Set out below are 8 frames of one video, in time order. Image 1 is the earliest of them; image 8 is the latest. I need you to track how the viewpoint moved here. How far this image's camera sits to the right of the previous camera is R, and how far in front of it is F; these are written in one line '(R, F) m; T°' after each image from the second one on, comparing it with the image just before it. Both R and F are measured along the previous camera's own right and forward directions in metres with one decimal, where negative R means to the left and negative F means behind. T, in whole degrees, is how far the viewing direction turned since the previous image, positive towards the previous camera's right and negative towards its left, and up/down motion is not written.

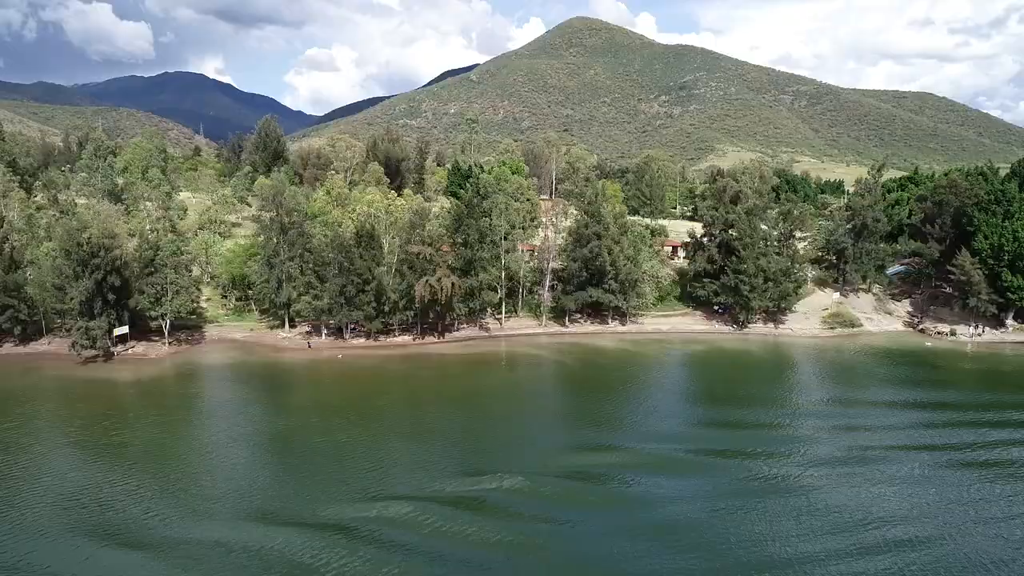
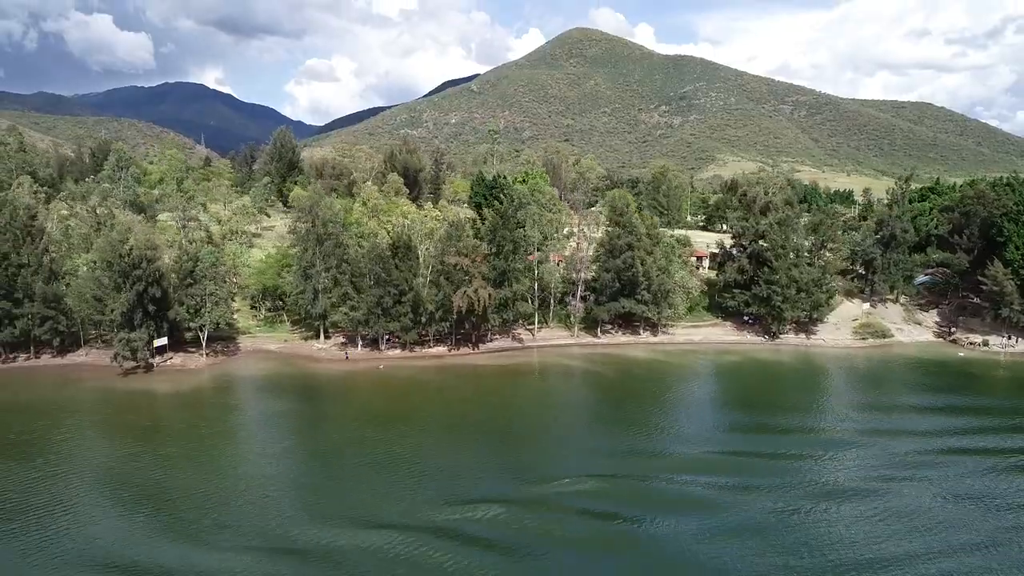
(-3.2, -0.1) m; 0°
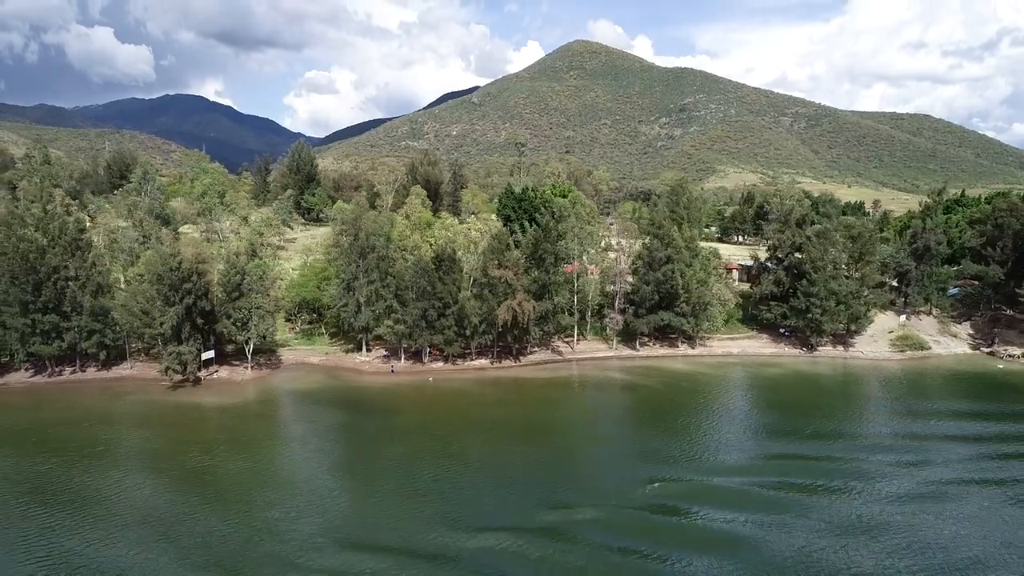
(-3.8, -0.2) m; 0°
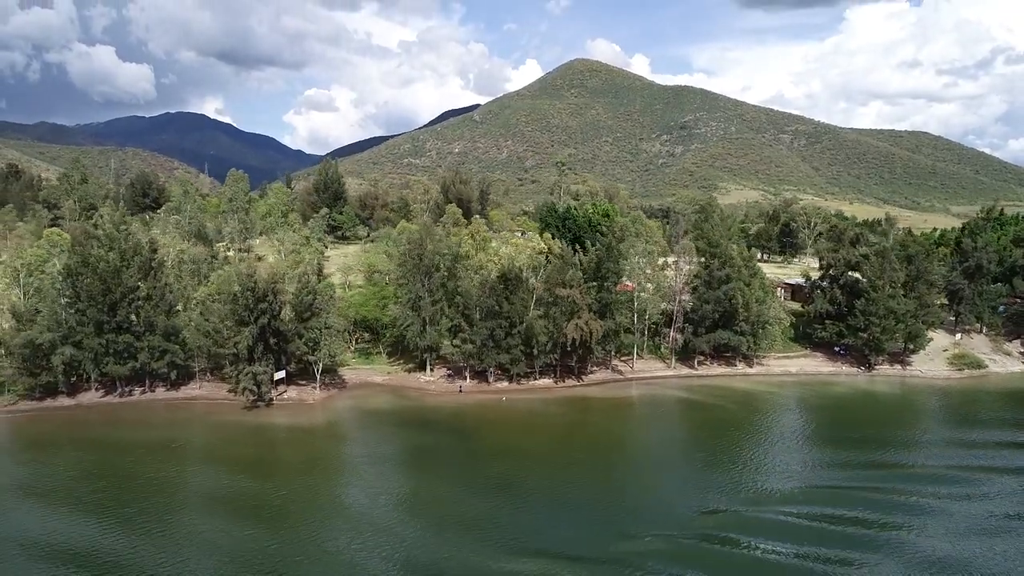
(-5.8, -0.2) m; 0°
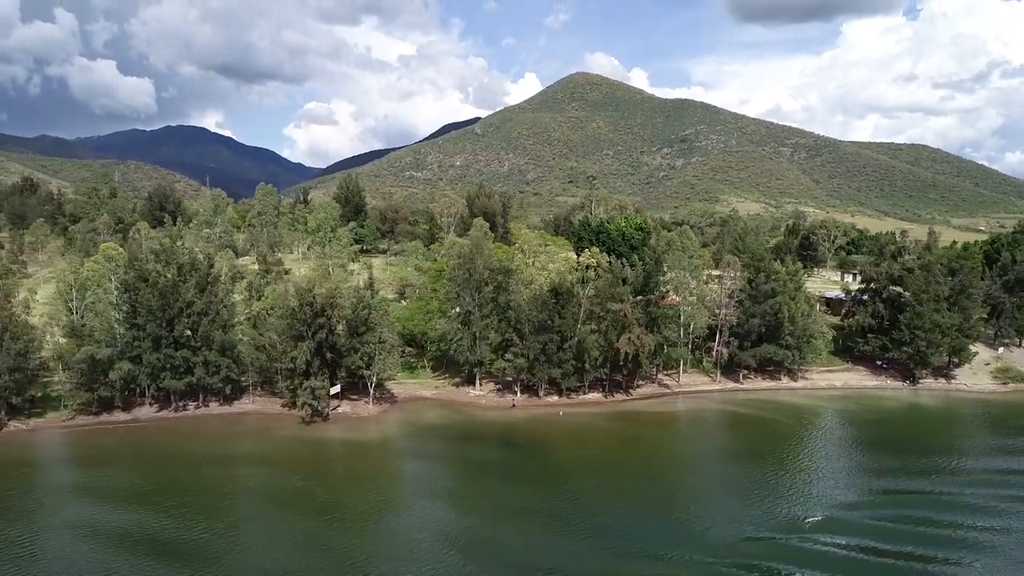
(-4.5, -0.2) m; 0°
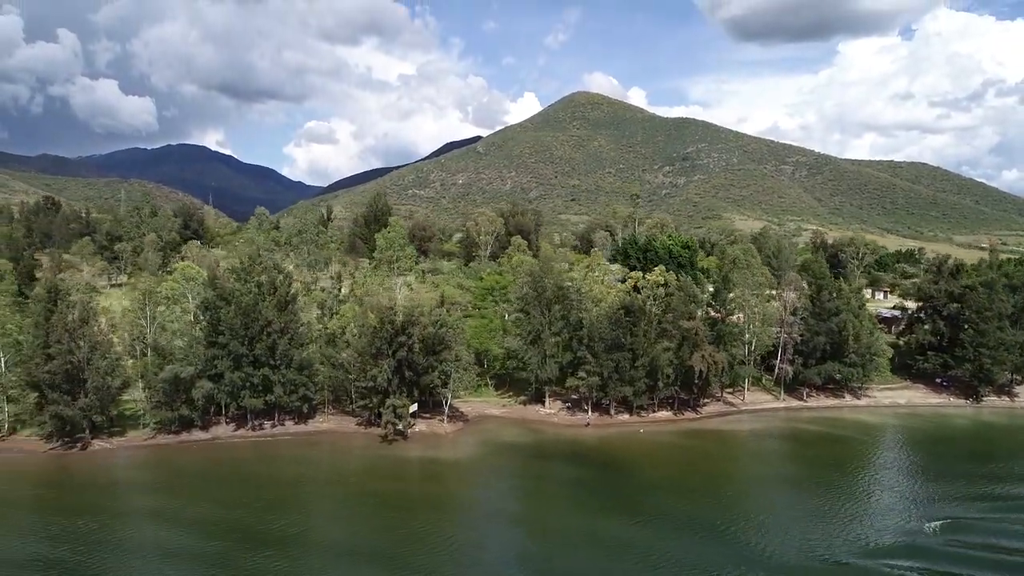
(-6.2, -0.2) m; 0°
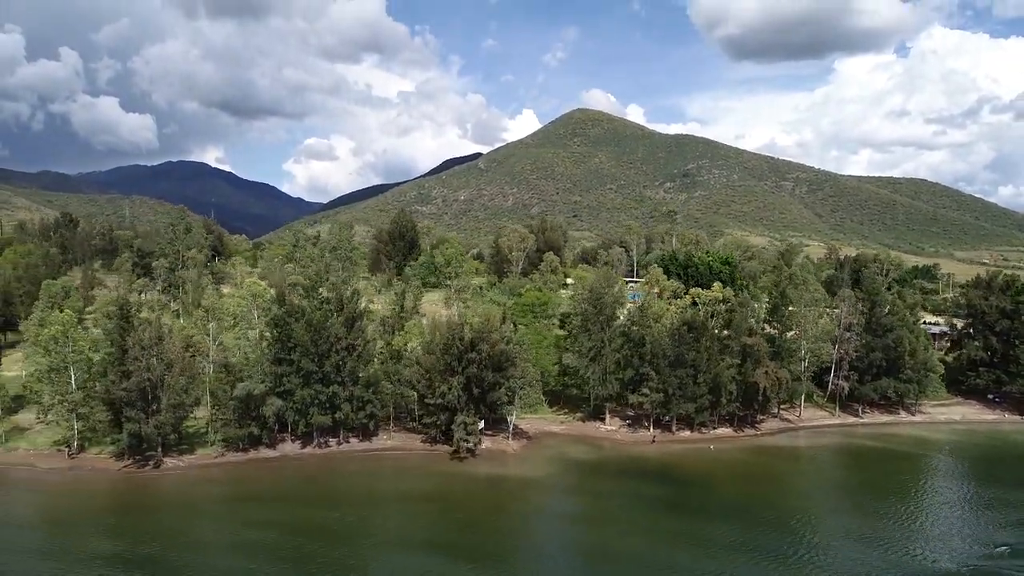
(-5.4, -0.1) m; 0°
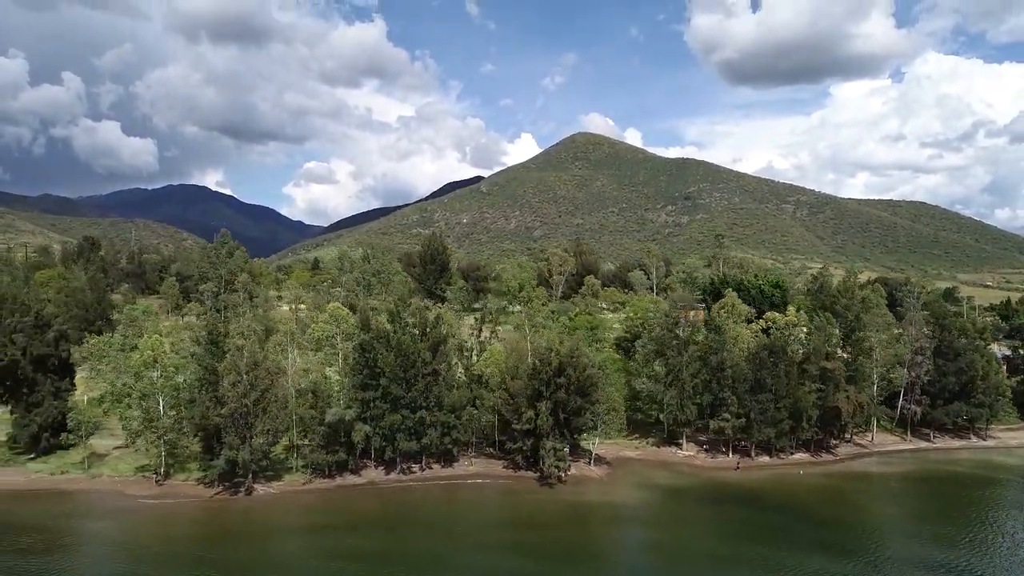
(-6.8, 0.0) m; 0°
